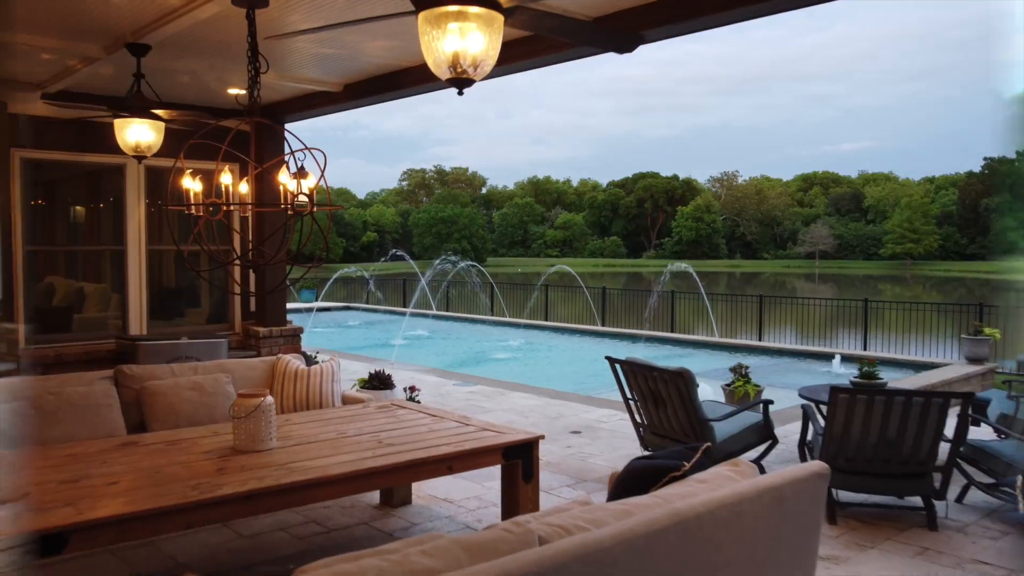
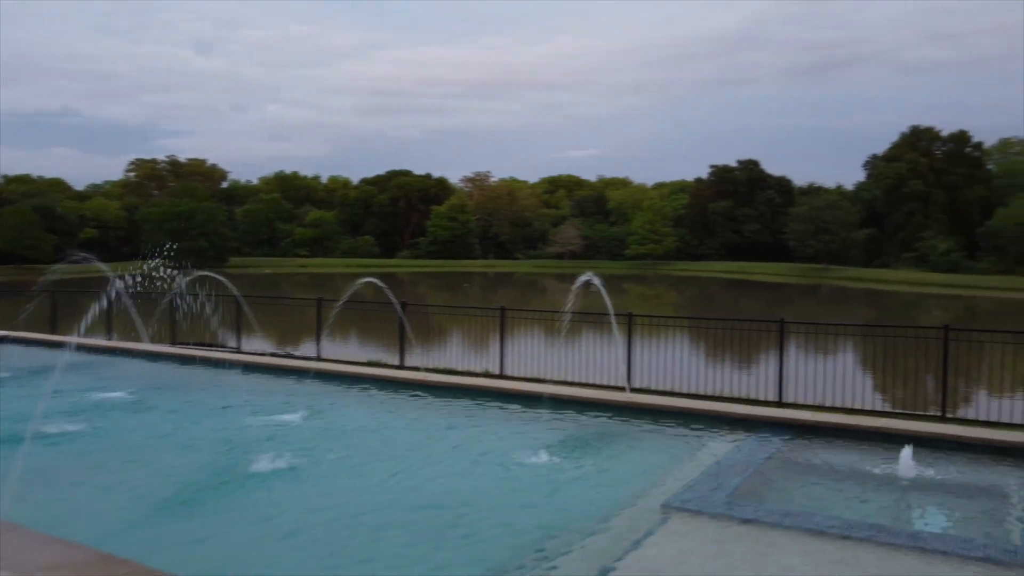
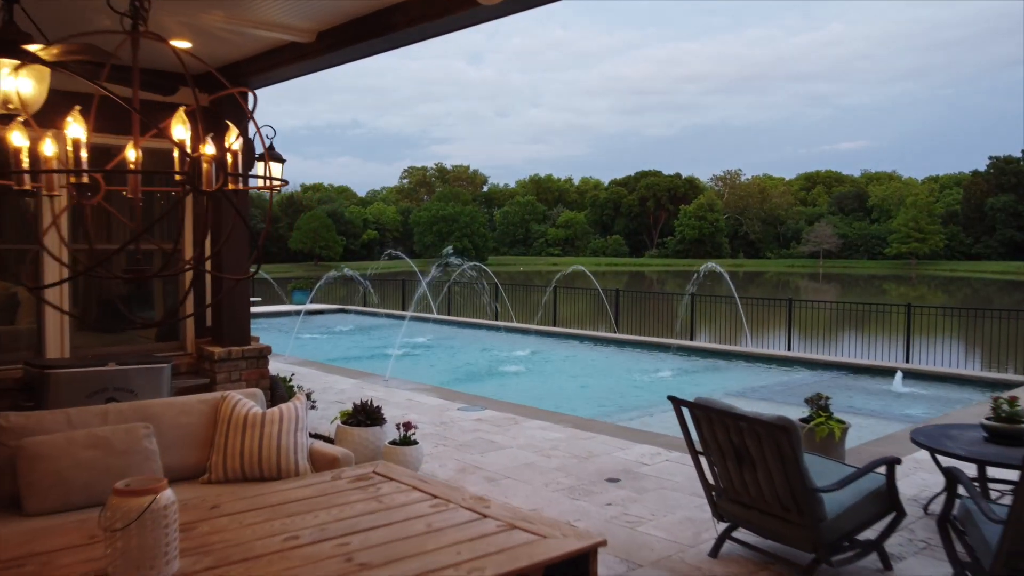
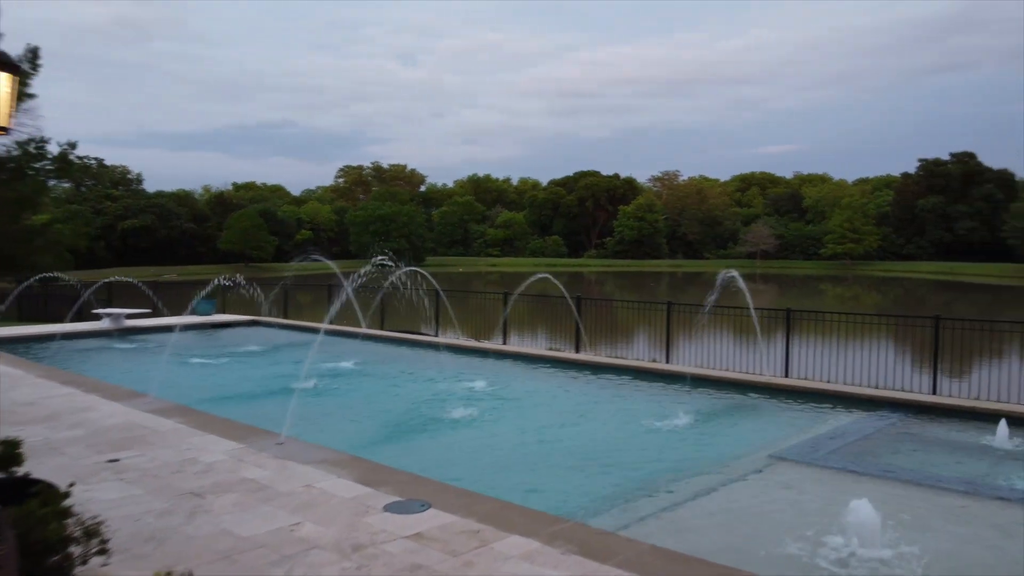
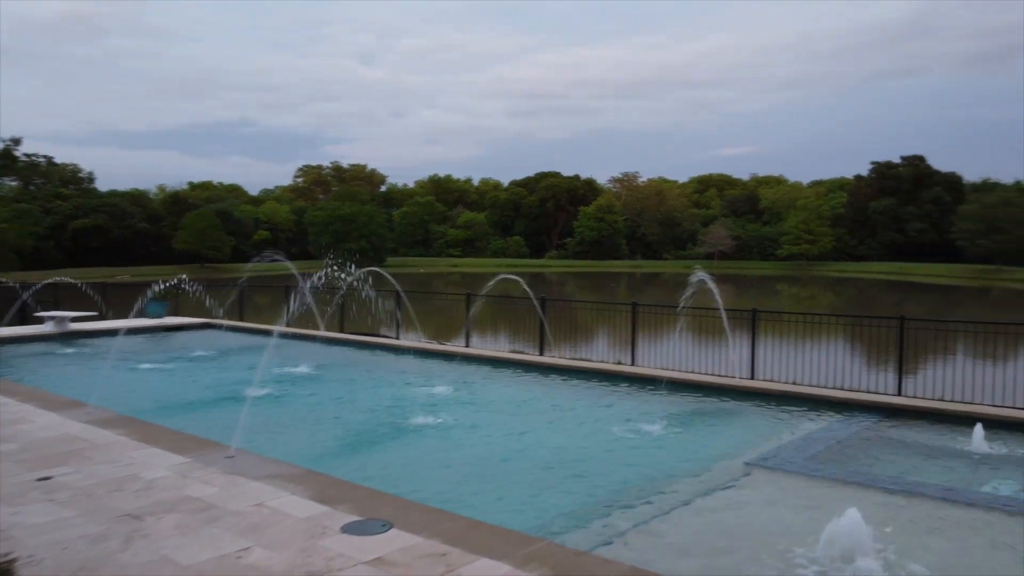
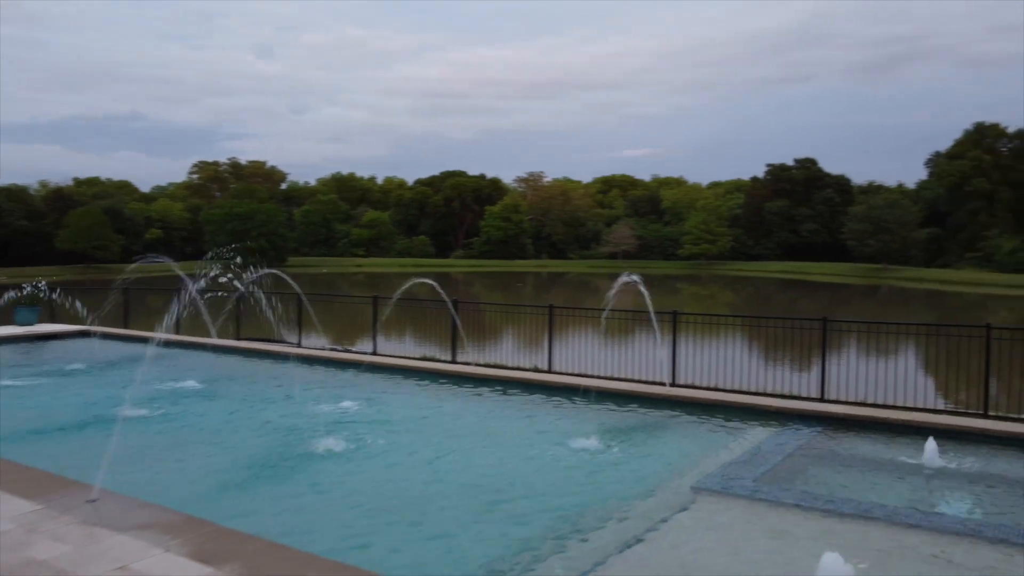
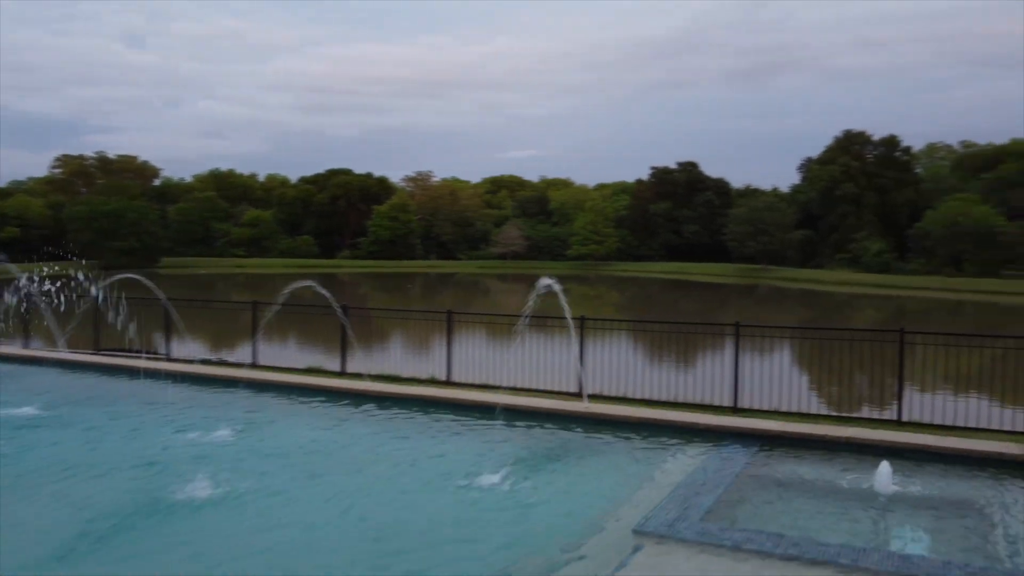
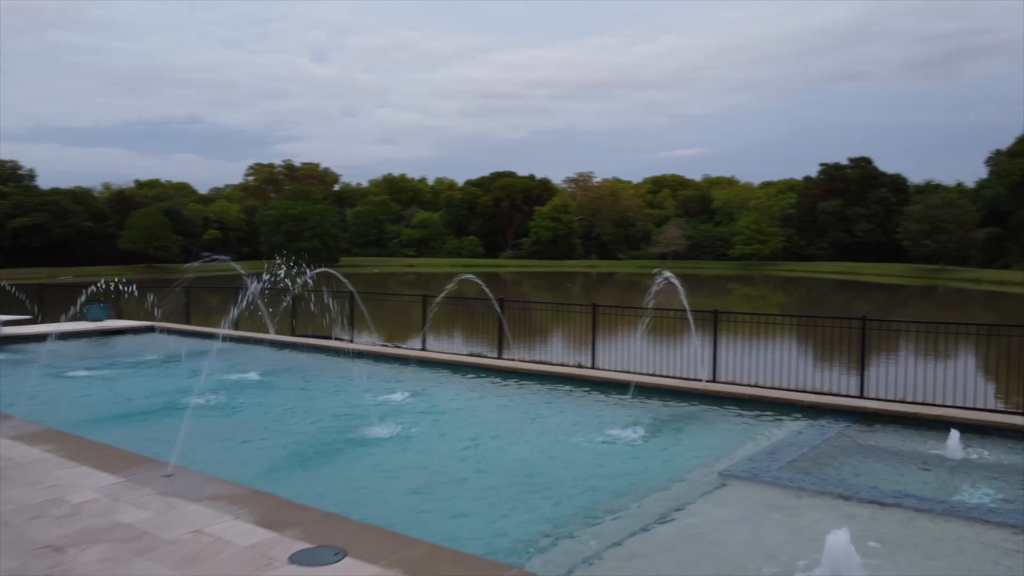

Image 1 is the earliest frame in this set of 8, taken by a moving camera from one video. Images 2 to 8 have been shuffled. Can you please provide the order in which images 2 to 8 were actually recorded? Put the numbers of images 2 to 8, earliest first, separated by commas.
3, 4, 5, 8, 6, 2, 7
